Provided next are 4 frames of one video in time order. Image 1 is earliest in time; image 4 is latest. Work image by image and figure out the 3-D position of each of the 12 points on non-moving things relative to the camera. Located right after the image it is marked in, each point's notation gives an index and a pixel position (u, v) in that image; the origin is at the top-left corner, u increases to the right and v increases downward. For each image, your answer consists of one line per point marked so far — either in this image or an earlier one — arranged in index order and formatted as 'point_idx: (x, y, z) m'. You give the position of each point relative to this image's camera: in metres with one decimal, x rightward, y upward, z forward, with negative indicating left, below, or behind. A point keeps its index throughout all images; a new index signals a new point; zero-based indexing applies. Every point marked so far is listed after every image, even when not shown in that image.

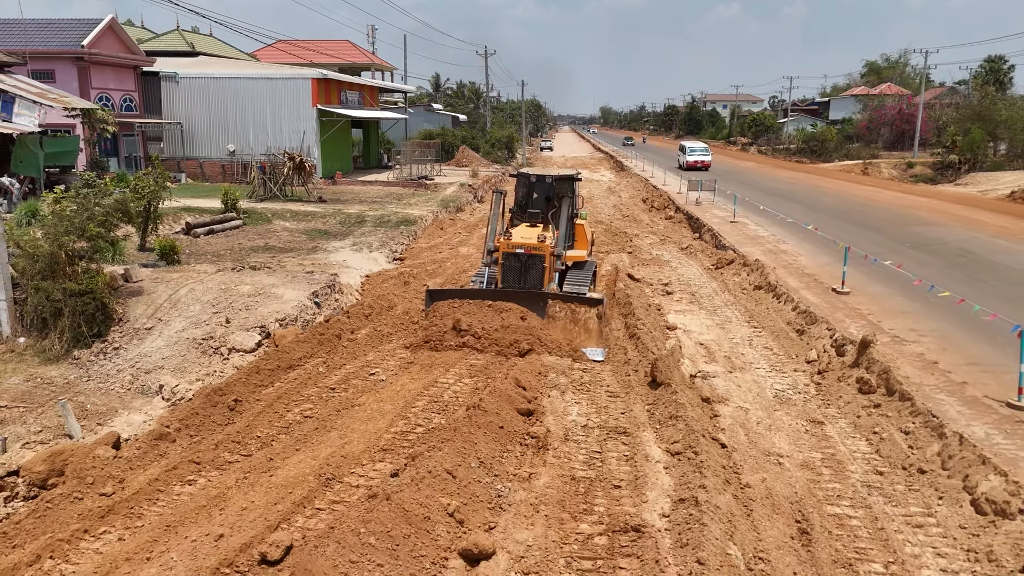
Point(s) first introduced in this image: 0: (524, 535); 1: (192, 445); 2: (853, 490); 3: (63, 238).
0: (+0.1, -2.0, +6.0) m
1: (-3.5, -1.7, +7.8) m
2: (+3.3, -1.9, +6.8) m
3: (-7.2, +0.8, +11.5) m
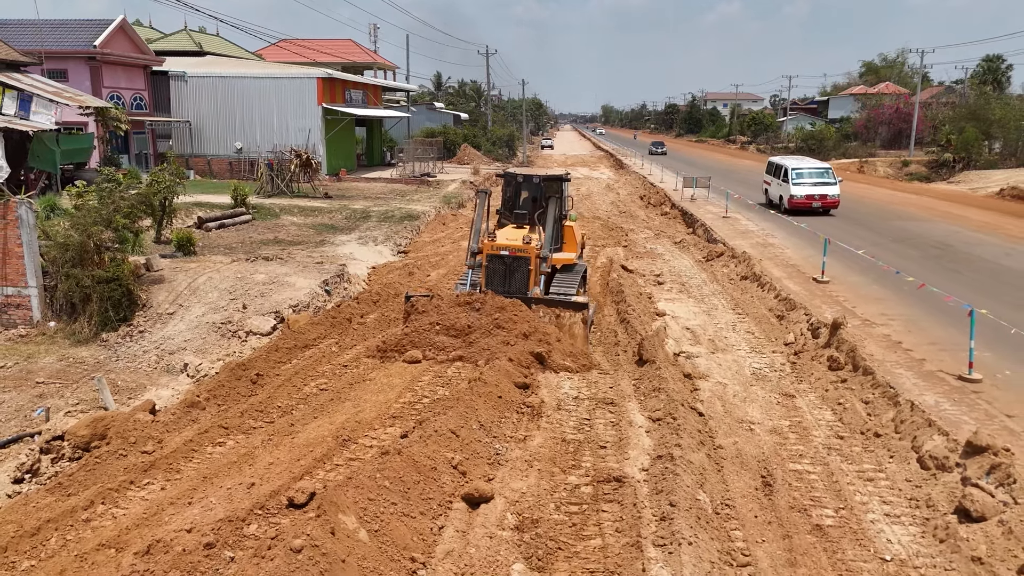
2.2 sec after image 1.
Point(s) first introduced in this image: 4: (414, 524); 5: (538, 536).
0: (+0.1, -1.9, +6.7) m
1: (-3.5, -1.5, +8.6) m
2: (+3.2, -1.7, +7.6) m
3: (-7.2, +1.0, +12.3) m
4: (-0.8, -1.9, +5.9) m
5: (+0.2, -2.1, +5.9) m
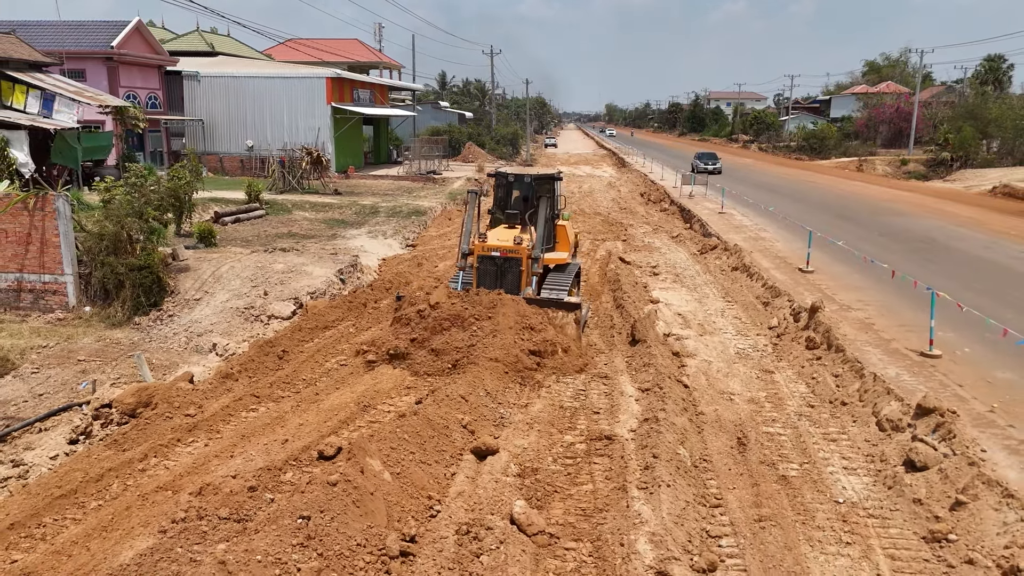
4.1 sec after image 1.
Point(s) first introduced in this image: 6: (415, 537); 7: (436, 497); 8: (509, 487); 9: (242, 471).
0: (+0.1, -1.6, +7.6) m
1: (-3.5, -1.3, +9.5) m
2: (+3.3, -1.5, +8.4) m
3: (-7.2, +1.3, +13.2) m
4: (-0.8, -1.7, +6.8) m
5: (+0.2, -1.9, +6.8) m
6: (-0.8, -2.0, +5.8) m
7: (-0.7, -1.9, +6.4) m
8: (0.0, -1.9, +6.7) m
9: (-2.6, -1.8, +6.9) m
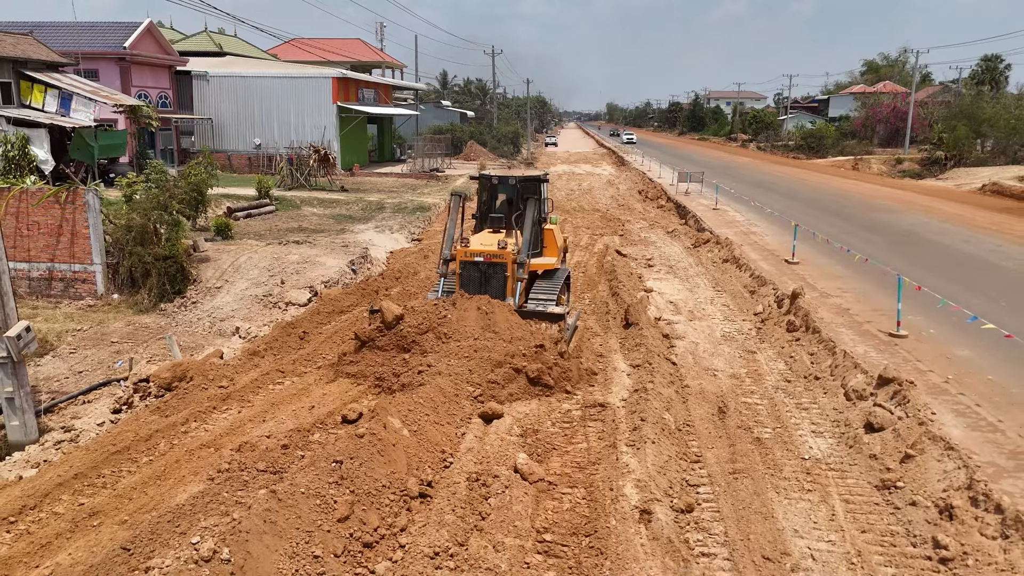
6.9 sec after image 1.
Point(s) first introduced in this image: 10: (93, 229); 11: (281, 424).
0: (+0.1, -1.4, +8.5) m
1: (-3.4, -1.0, +10.3) m
2: (+3.3, -1.3, +9.3) m
3: (-7.1, +1.5, +14.1) m
4: (-0.7, -1.5, +7.7) m
5: (+0.3, -1.6, +7.7) m
6: (-0.8, -1.8, +6.6) m
7: (-0.7, -1.7, +7.3) m
8: (0.0, -1.7, +7.5) m
9: (-2.6, -1.6, +7.8) m
10: (-8.0, +1.1, +13.6) m
11: (-2.6, -1.5, +8.0) m
